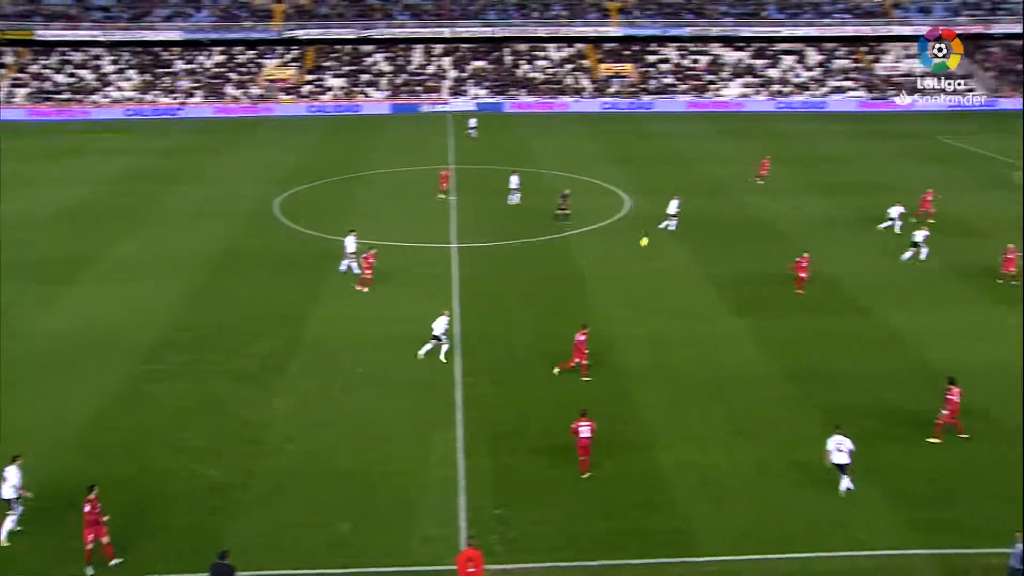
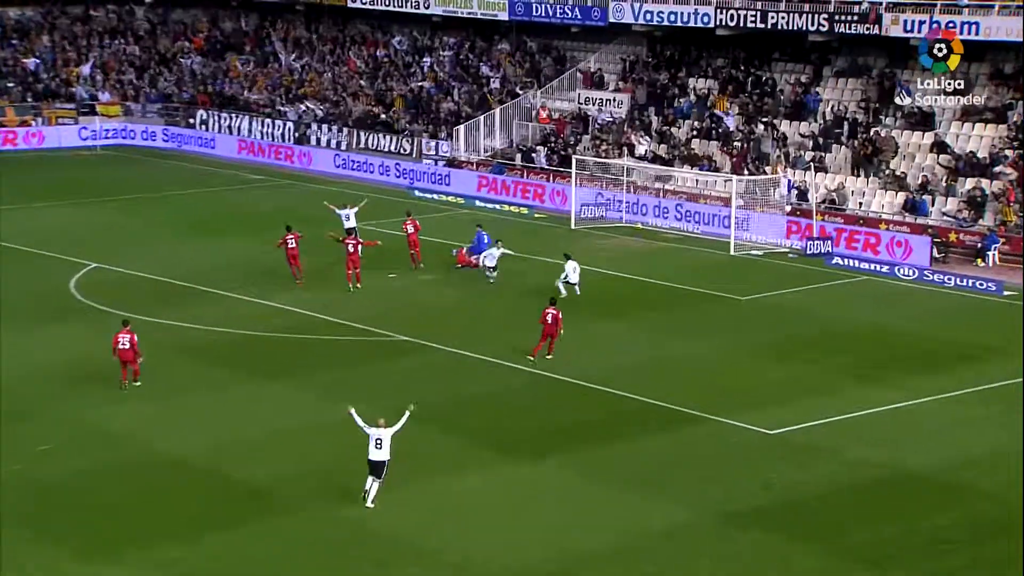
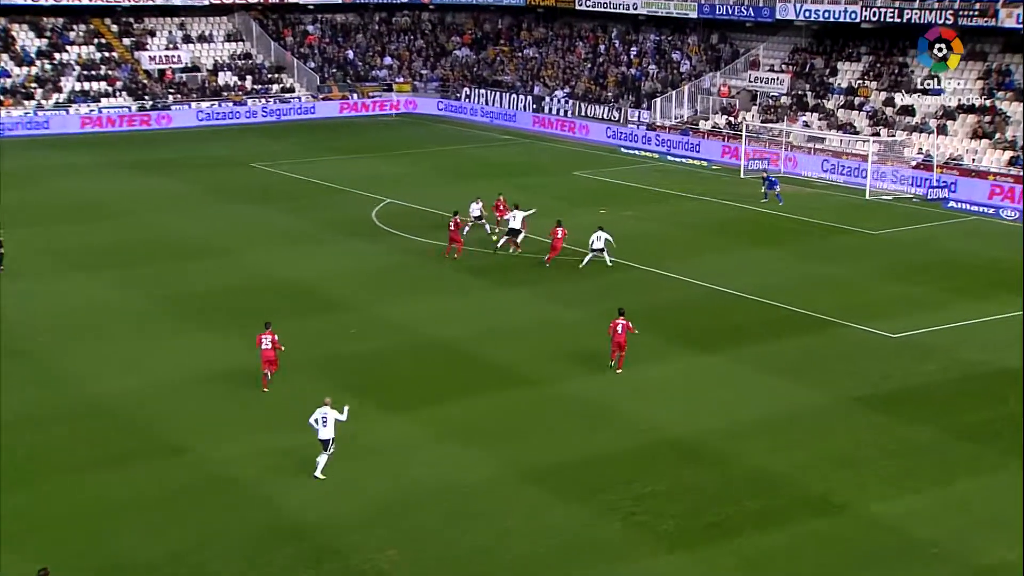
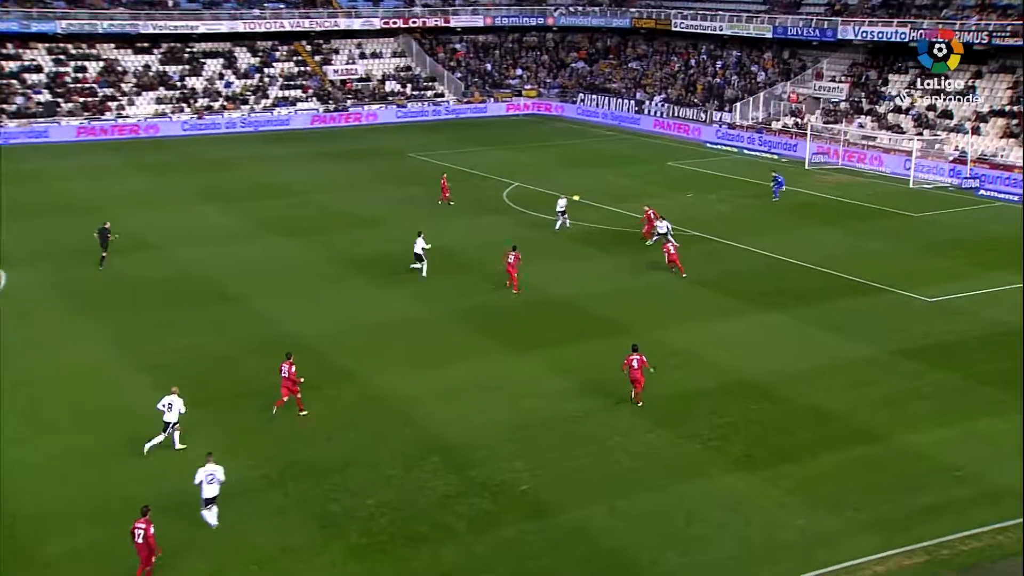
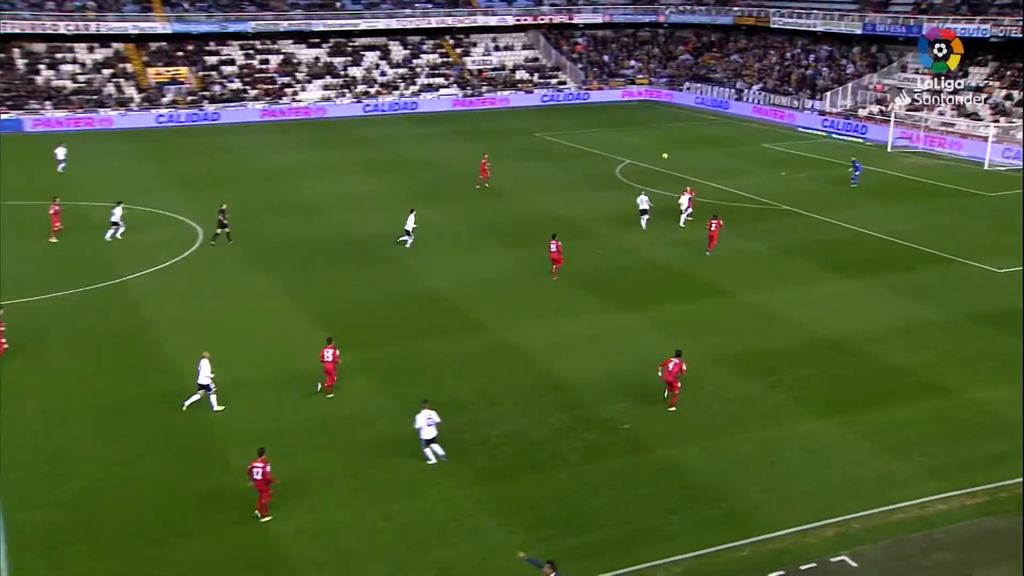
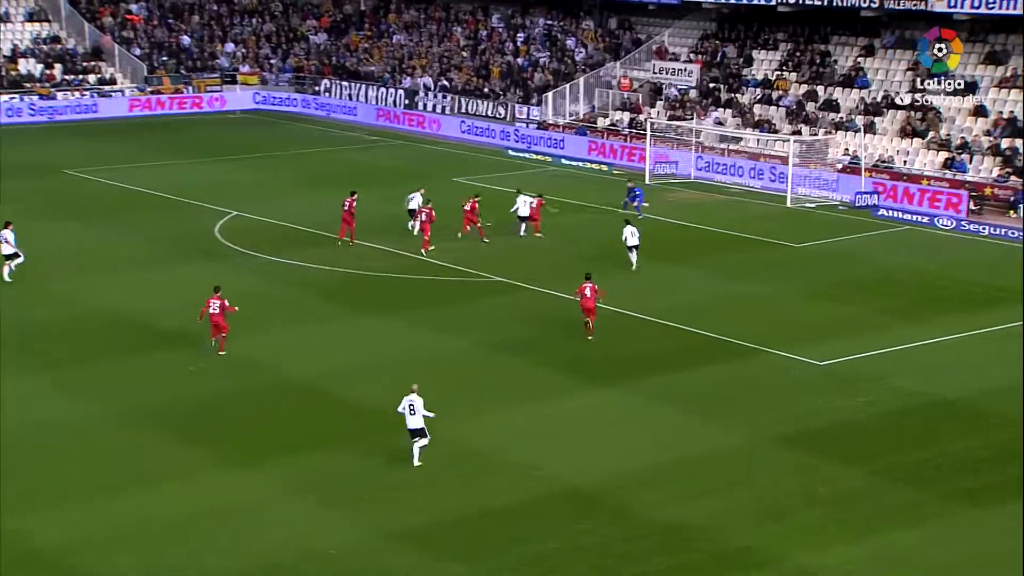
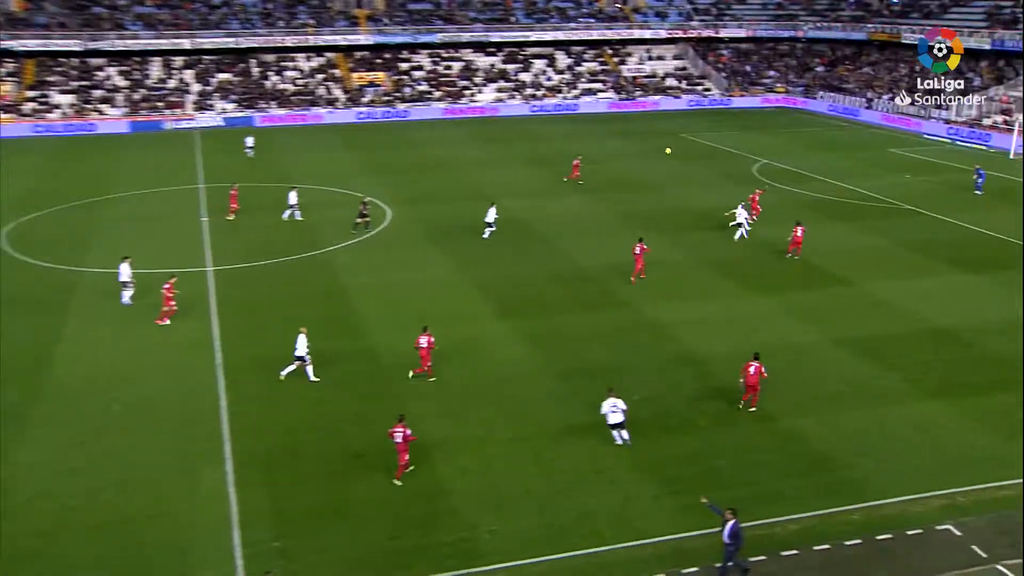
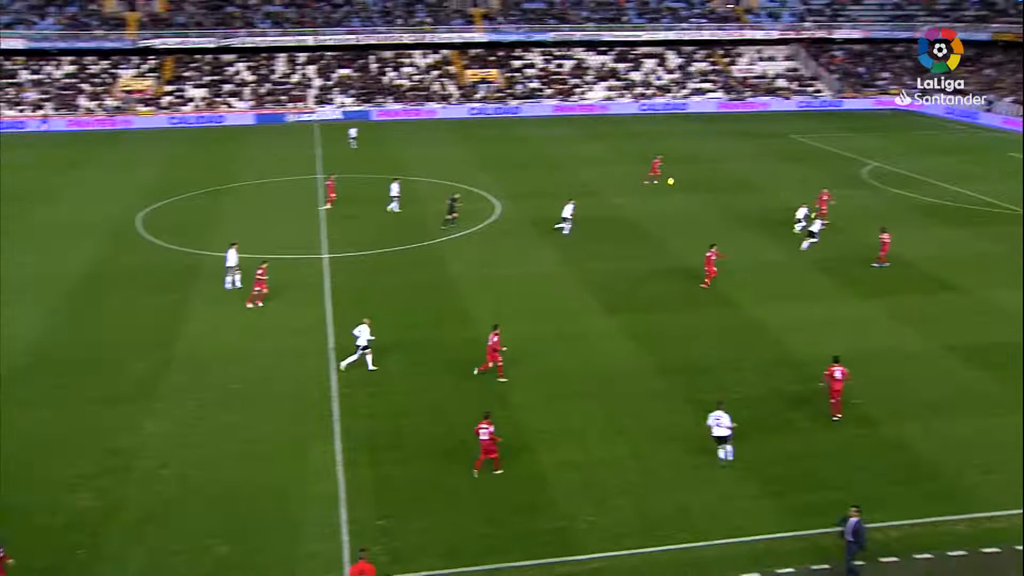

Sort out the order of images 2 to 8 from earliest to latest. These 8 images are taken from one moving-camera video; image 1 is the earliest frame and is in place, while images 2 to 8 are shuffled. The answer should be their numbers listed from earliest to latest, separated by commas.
8, 7, 5, 4, 3, 6, 2
